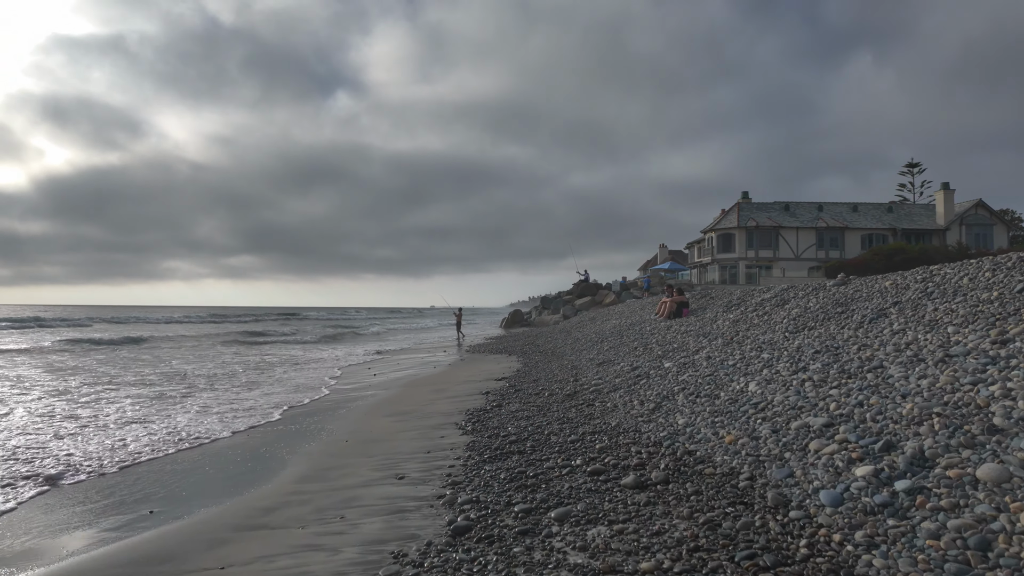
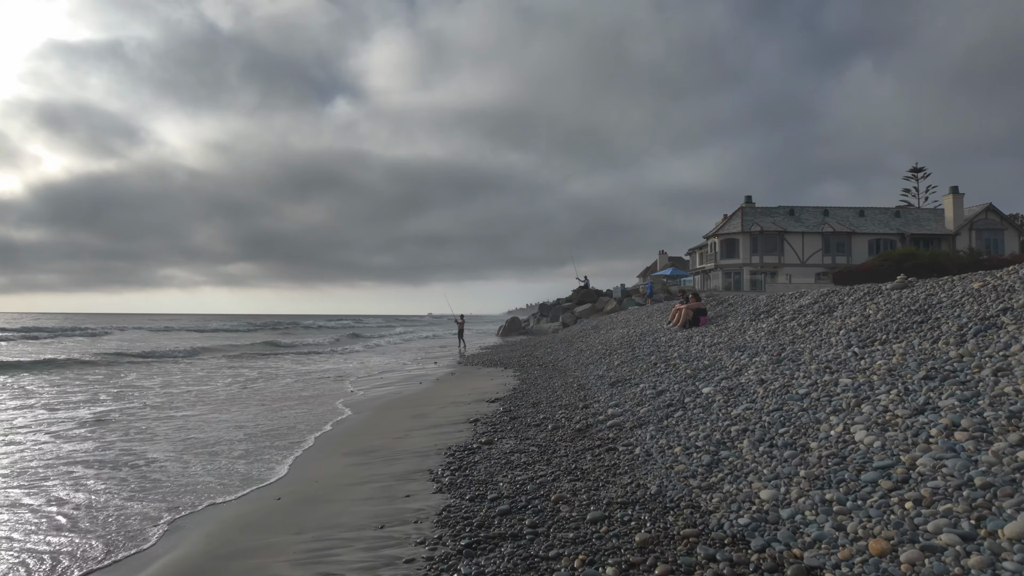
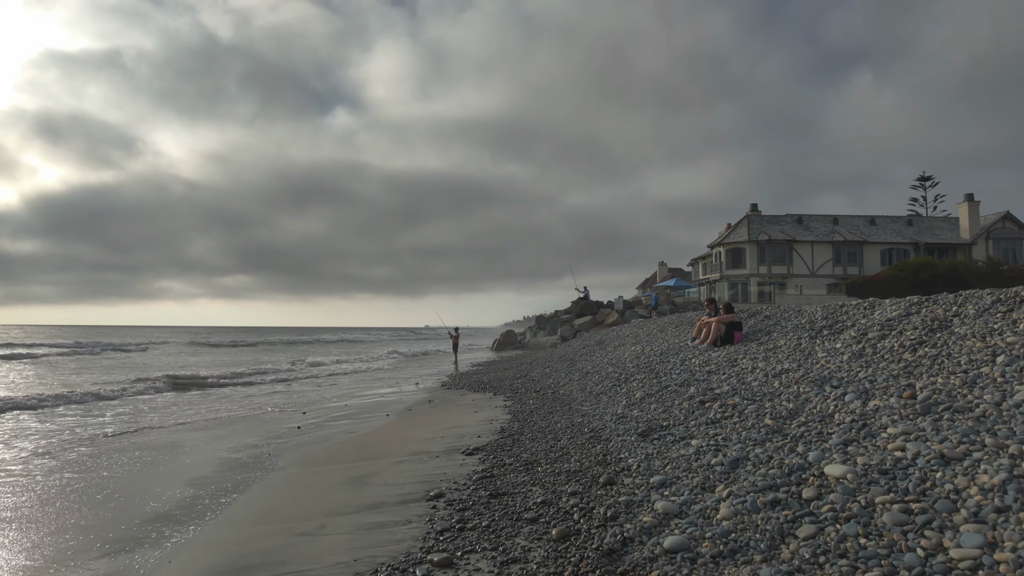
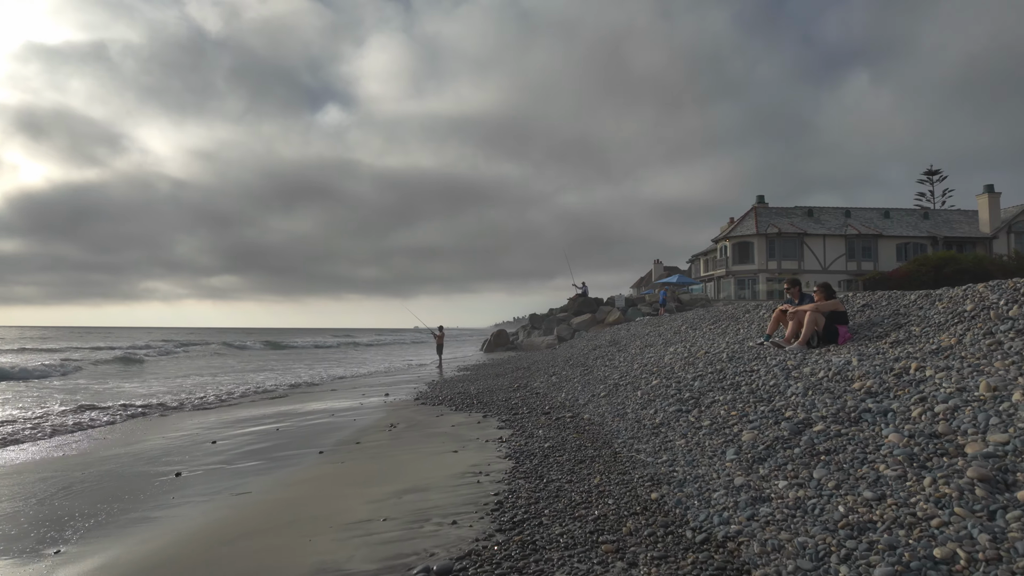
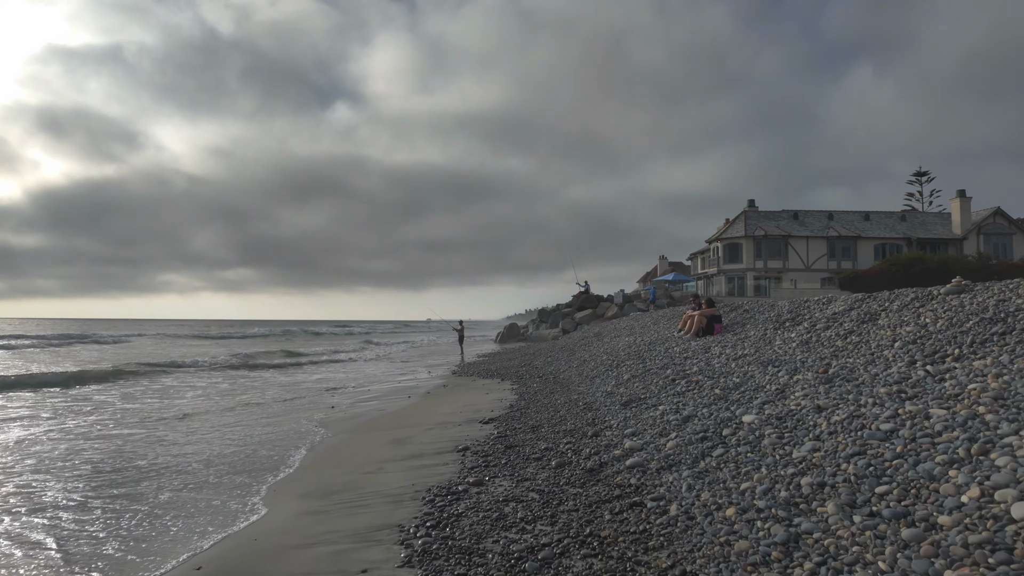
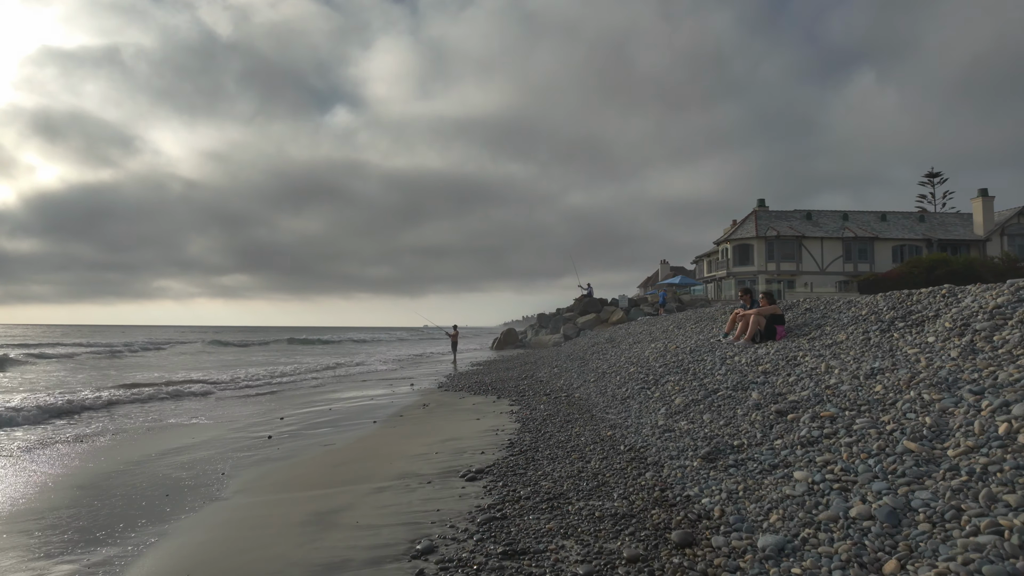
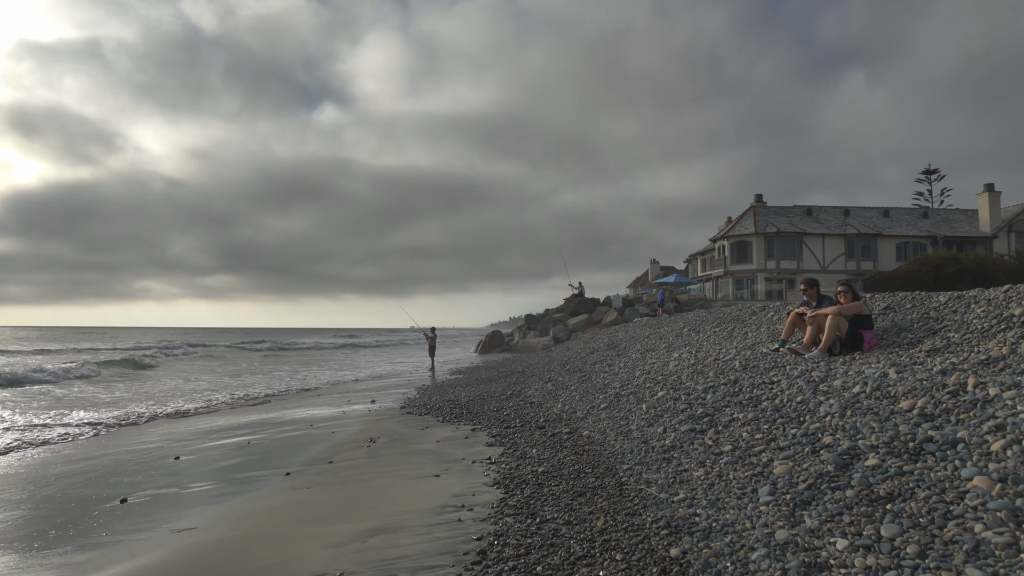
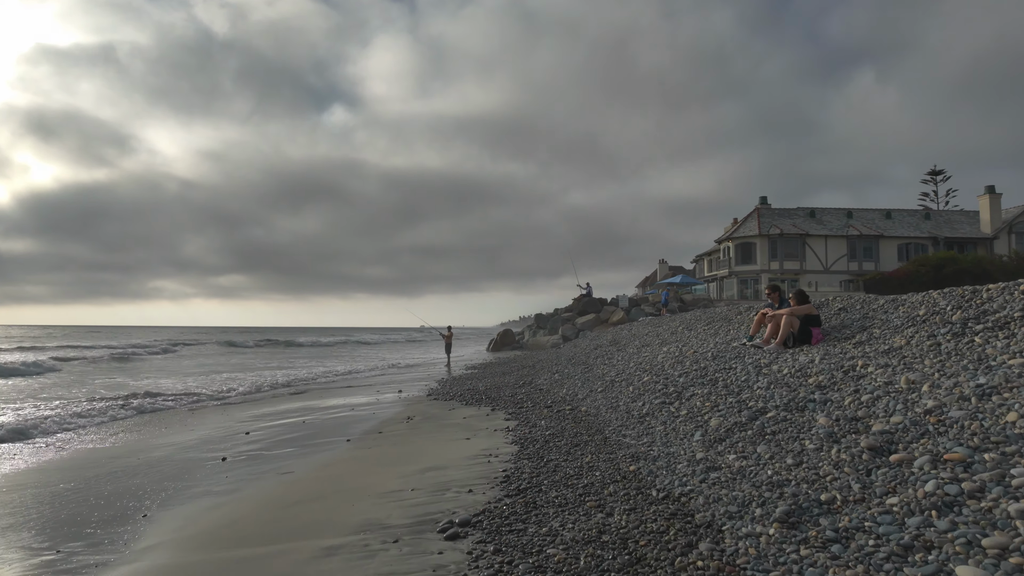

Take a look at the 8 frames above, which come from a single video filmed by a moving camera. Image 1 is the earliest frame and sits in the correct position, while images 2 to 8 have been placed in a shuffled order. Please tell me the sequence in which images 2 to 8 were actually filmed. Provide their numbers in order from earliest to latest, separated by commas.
2, 5, 3, 6, 8, 4, 7
